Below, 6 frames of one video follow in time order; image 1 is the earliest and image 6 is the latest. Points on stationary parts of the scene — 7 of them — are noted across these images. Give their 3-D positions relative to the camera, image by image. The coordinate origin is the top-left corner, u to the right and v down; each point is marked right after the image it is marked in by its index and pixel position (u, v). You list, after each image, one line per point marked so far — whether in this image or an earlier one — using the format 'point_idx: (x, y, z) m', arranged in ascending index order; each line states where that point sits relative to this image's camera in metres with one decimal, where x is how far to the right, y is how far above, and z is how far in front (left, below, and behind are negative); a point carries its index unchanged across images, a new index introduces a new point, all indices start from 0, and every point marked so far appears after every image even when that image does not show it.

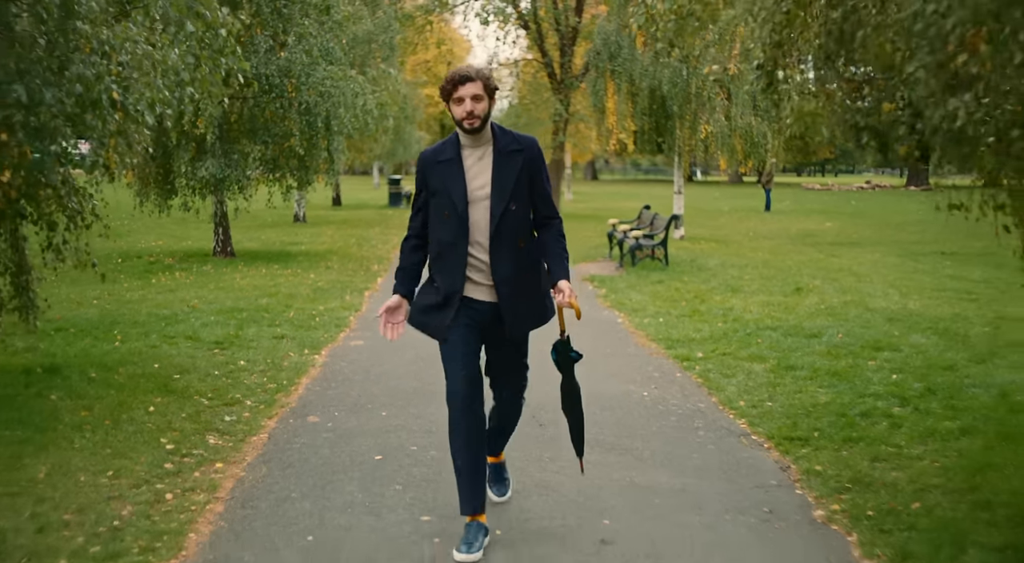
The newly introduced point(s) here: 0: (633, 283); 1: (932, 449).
0: (+1.9, 0.0, +12.6) m
1: (+2.7, -1.1, +5.3) m
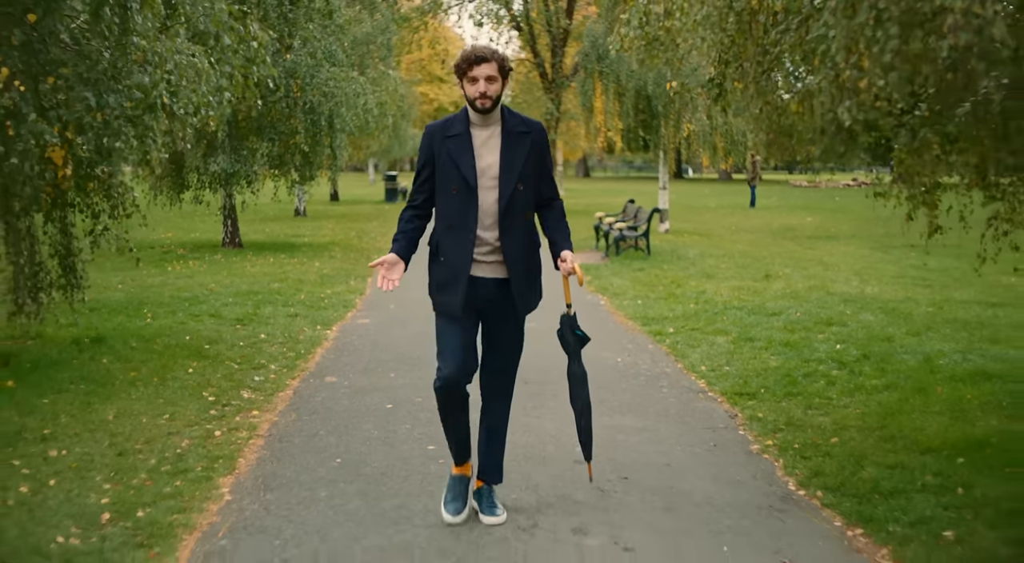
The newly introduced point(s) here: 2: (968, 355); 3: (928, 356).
0: (+1.7, +0.2, +13.6) m
1: (+2.7, -0.9, +6.3) m
2: (+4.2, -0.7, +7.4) m
3: (+3.8, -0.7, +7.4) m
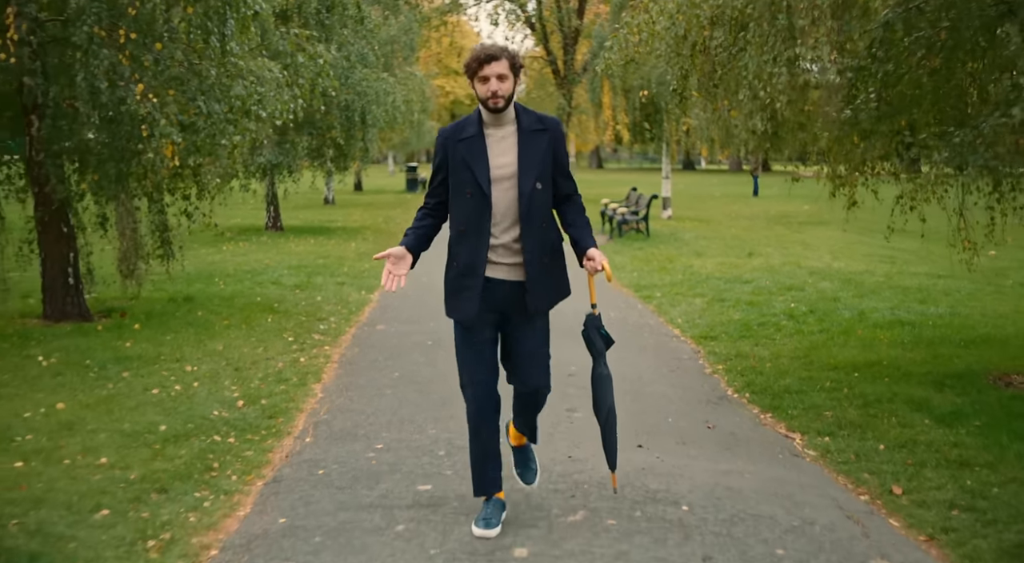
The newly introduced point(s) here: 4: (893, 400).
0: (+2.0, +0.6, +15.4) m
1: (+2.8, -0.6, +8.1) m
2: (+4.3, -0.3, +9.1) m
3: (+4.0, -0.3, +9.2) m
4: (+2.8, -0.9, +5.9) m
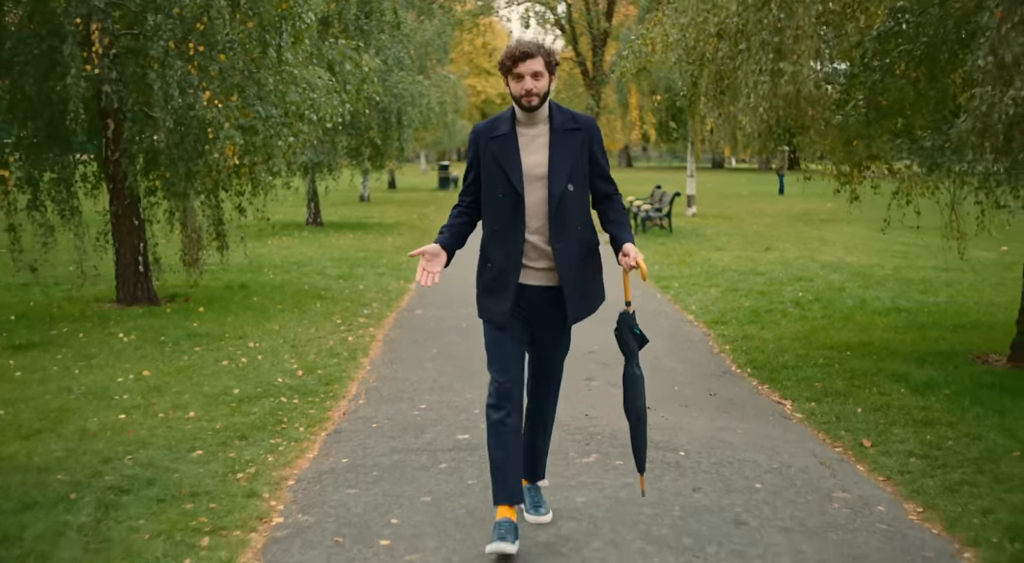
0: (+2.5, +0.7, +16.1) m
1: (+3.1, -0.5, +8.8) m
2: (+4.6, -0.2, +9.8) m
3: (+4.3, -0.2, +9.9) m
4: (+3.0, -0.8, +6.7) m
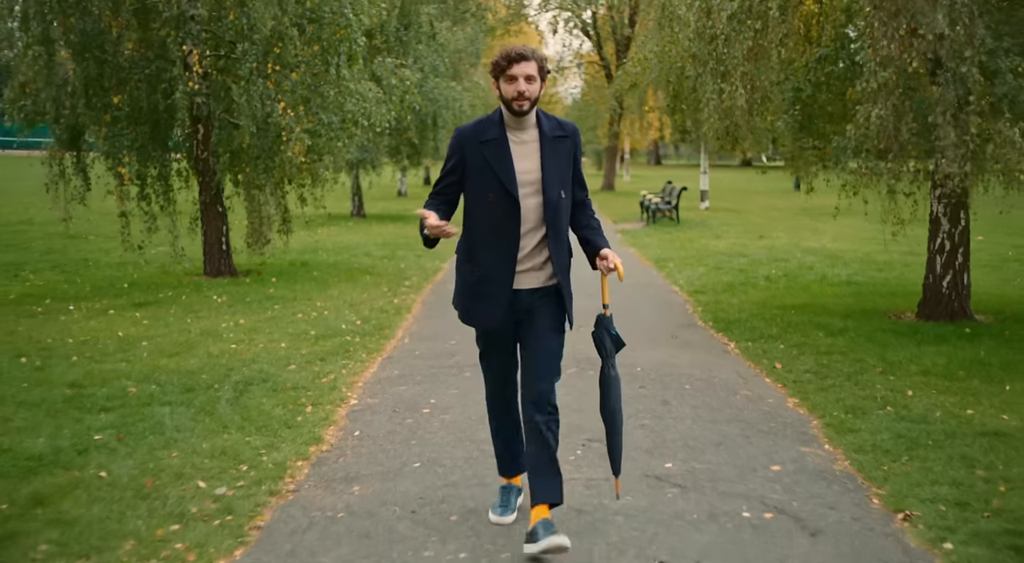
0: (+3.0, +1.1, +18.0) m
1: (+3.3, -0.1, +10.6) m
2: (+4.9, +0.1, +11.6) m
3: (+4.5, +0.1, +11.7) m
4: (+3.1, -0.4, +8.5) m
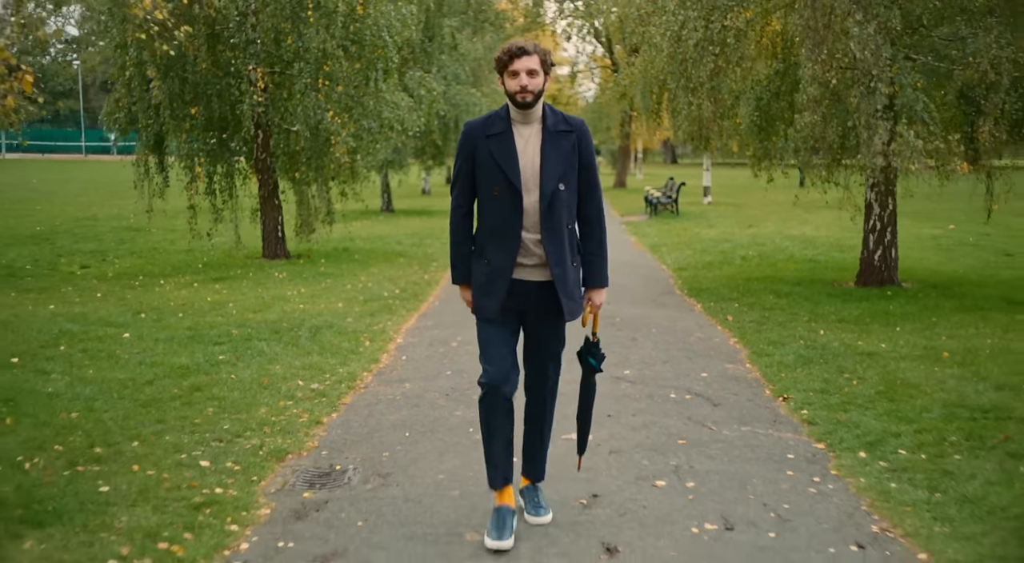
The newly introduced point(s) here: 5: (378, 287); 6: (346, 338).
0: (+3.4, +1.4, +19.9) m
1: (+3.5, +0.2, +12.5) m
2: (+5.1, +0.4, +13.5) m
3: (+4.7, +0.4, +13.5) m
4: (+3.2, -0.1, +10.4) m
5: (-1.9, -0.1, +11.6) m
6: (-1.7, -0.6, +8.3) m
